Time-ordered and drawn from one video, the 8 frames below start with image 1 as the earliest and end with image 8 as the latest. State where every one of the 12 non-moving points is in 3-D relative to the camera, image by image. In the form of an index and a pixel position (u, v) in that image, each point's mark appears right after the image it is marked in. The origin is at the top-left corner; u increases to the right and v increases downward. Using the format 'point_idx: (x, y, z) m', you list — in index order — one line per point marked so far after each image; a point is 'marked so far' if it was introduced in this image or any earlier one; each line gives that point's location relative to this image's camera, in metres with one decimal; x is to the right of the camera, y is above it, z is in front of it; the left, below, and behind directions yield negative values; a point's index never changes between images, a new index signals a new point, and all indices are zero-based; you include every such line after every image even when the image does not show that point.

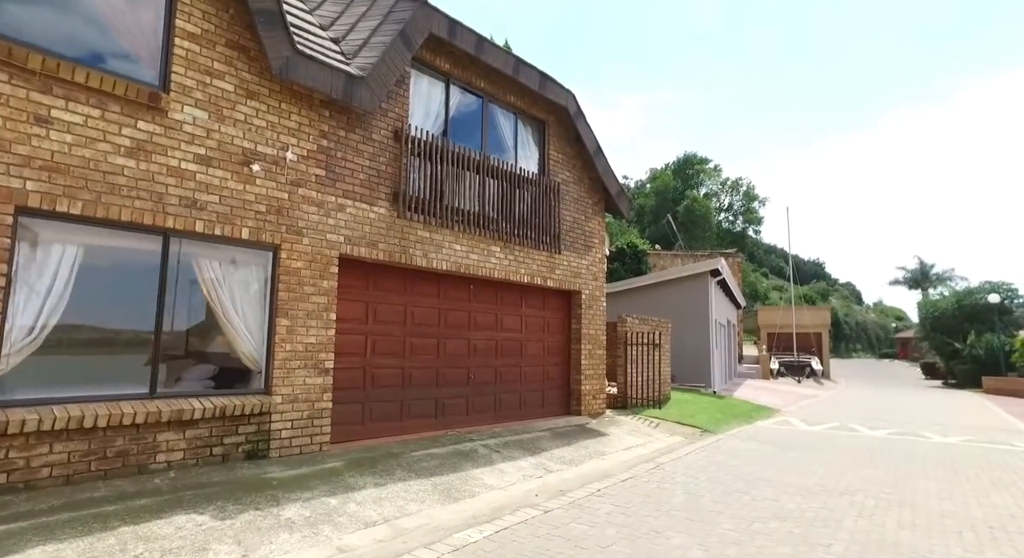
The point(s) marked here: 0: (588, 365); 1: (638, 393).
0: (+1.4, -1.6, +9.7) m
1: (+2.6, -2.5, +11.0) m
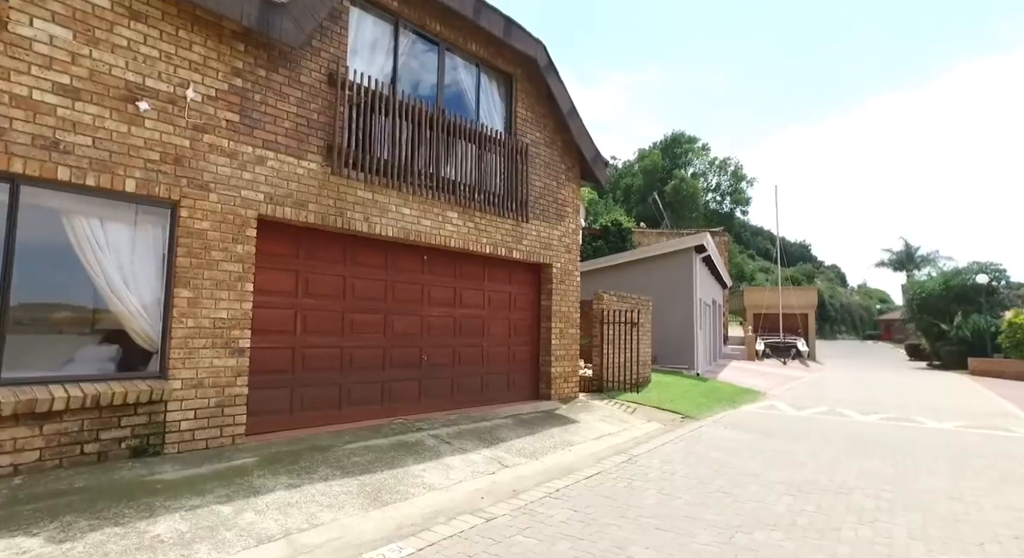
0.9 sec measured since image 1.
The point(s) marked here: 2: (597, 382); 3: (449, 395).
0: (+0.8, -1.2, +8.9) m
1: (+2.0, -2.0, +10.3) m
2: (+1.7, -2.1, +10.1) m
3: (-0.9, -1.7, +7.3) m
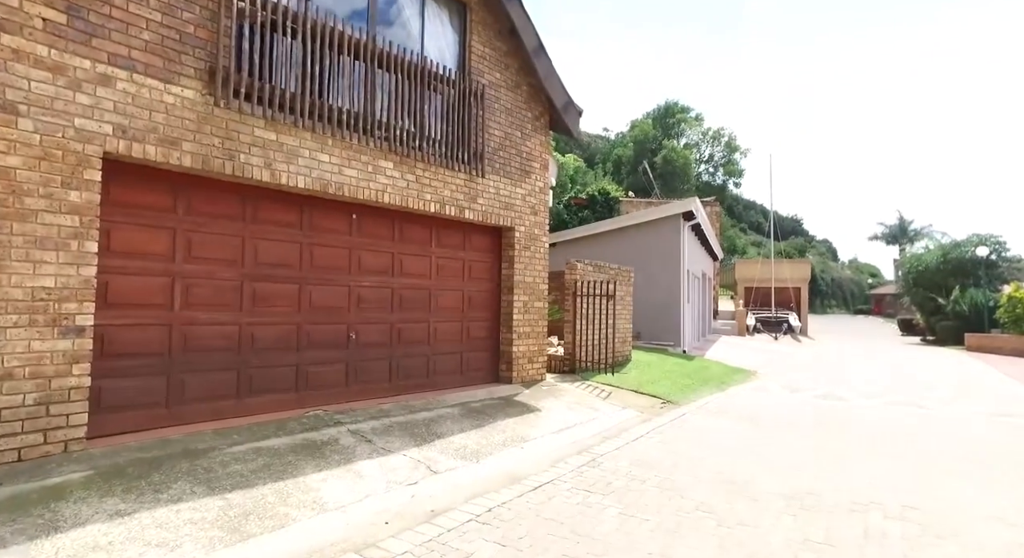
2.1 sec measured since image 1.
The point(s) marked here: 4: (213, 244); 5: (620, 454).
0: (+0.1, -0.7, +7.8) m
1: (+1.3, -1.4, +9.3) m
2: (+1.0, -1.5, +9.1) m
3: (-1.5, -1.2, +6.2) m
4: (-2.8, +0.3, +4.8) m
5: (+1.1, -1.8, +5.2) m
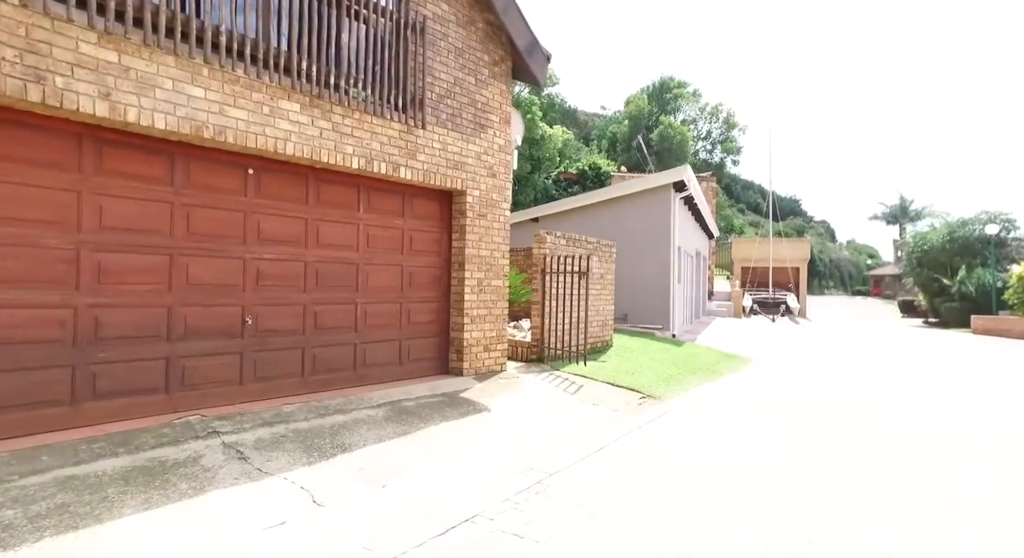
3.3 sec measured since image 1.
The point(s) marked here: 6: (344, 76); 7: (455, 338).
0: (-0.5, -0.3, +6.6) m
1: (+0.7, -1.0, +8.1) m
2: (+0.4, -1.1, +7.9) m
3: (-2.1, -1.0, +5.1) m
4: (-3.4, +0.6, +3.6) m
5: (+0.5, -1.6, +4.1) m
6: (-1.7, +2.1, +5.1) m
7: (-0.8, -0.8, +6.6) m
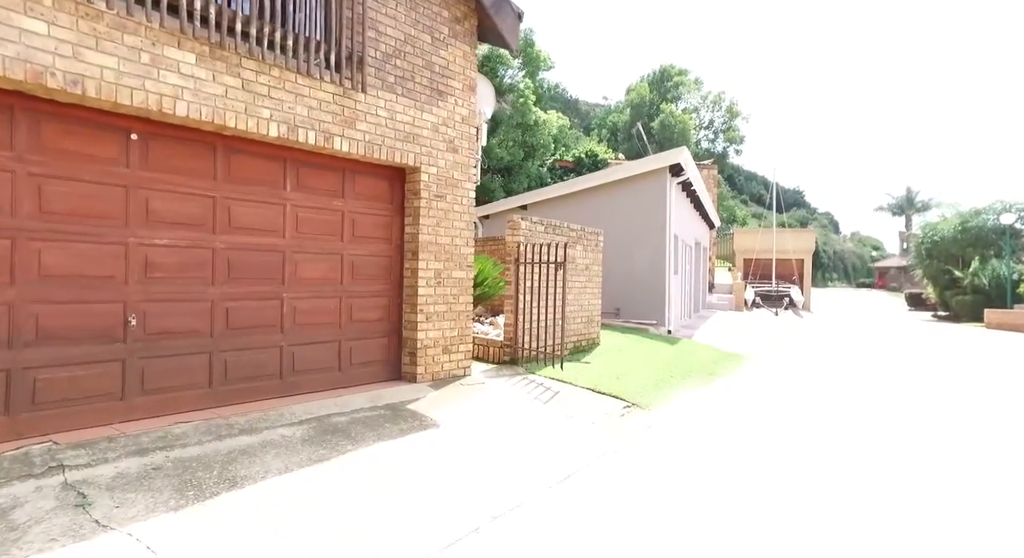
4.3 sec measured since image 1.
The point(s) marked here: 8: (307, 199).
0: (-0.9, -0.2, +5.7) m
1: (+0.3, -0.9, +7.3) m
2: (0.0, -1.0, +7.1) m
3: (-2.6, -0.9, +4.2) m
4: (-3.9, +0.6, +2.7) m
5: (+0.1, -1.5, +3.2) m
6: (-2.1, +2.1, +4.2) m
7: (-1.2, -0.7, +5.7) m
8: (-2.0, +0.8, +4.9) m
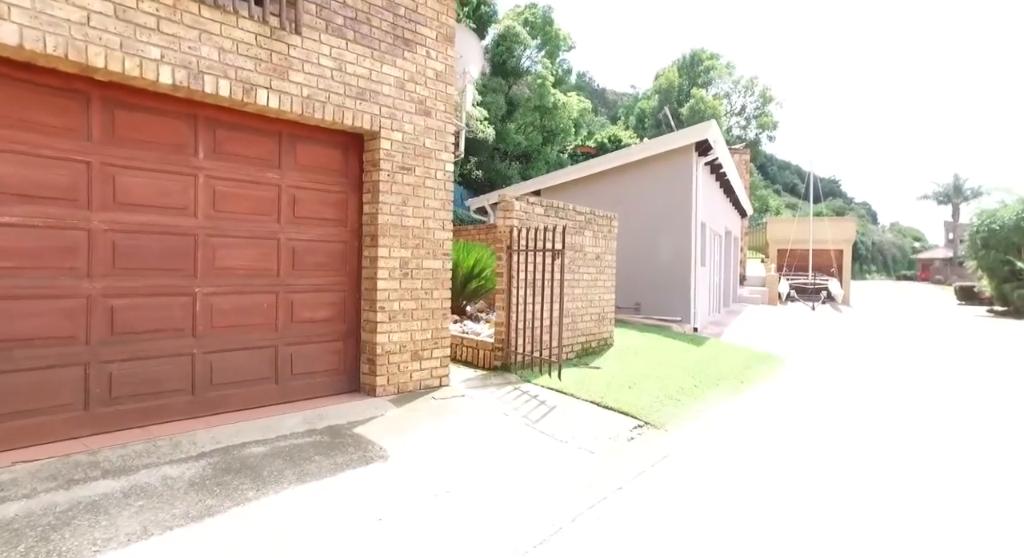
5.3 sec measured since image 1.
0: (-1.1, -0.1, +4.7) m
1: (+0.2, -0.8, +6.2) m
2: (-0.1, -0.9, +6.0) m
3: (-2.8, -0.8, +3.3) m
4: (-4.2, +0.7, +1.8) m
5: (-0.2, -1.5, +2.2) m
6: (-2.4, +2.2, +3.2) m
7: (-1.3, -0.6, +4.7) m
8: (-2.2, +0.8, +3.9) m
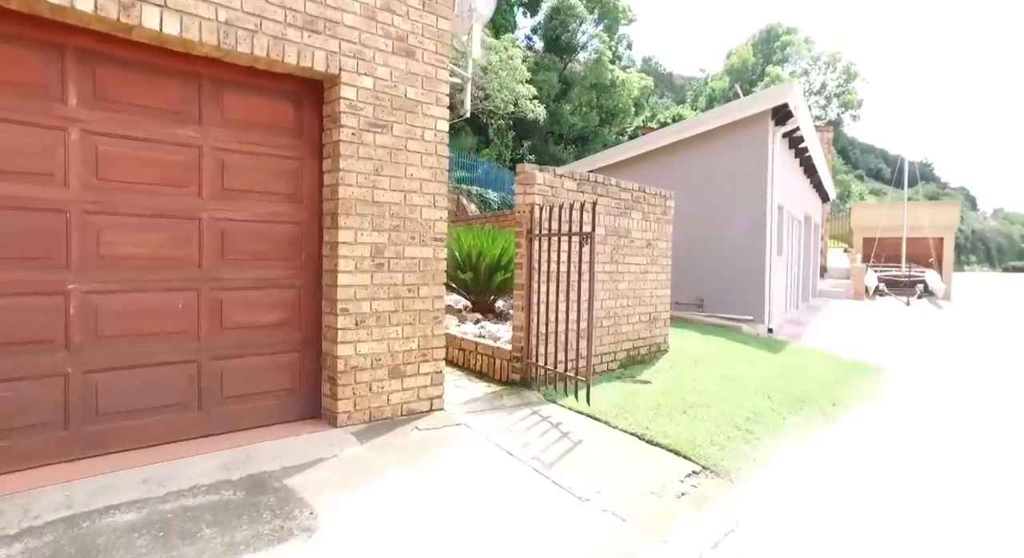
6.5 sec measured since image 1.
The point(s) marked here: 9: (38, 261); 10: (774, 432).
0: (-1.0, -0.1, +3.6) m
1: (+0.4, -0.7, +4.9) m
2: (+0.1, -0.8, +4.8) m
3: (-2.9, -0.8, +2.3) m
4: (-4.5, +0.7, +1.0) m
5: (-0.4, -1.5, +1.0) m
6: (-2.5, +2.2, +2.2) m
7: (-1.3, -0.5, +3.6) m
8: (-2.2, +0.9, +2.8) m
9: (-2.5, +0.1, +2.6) m
10: (+2.6, -1.5, +4.7) m
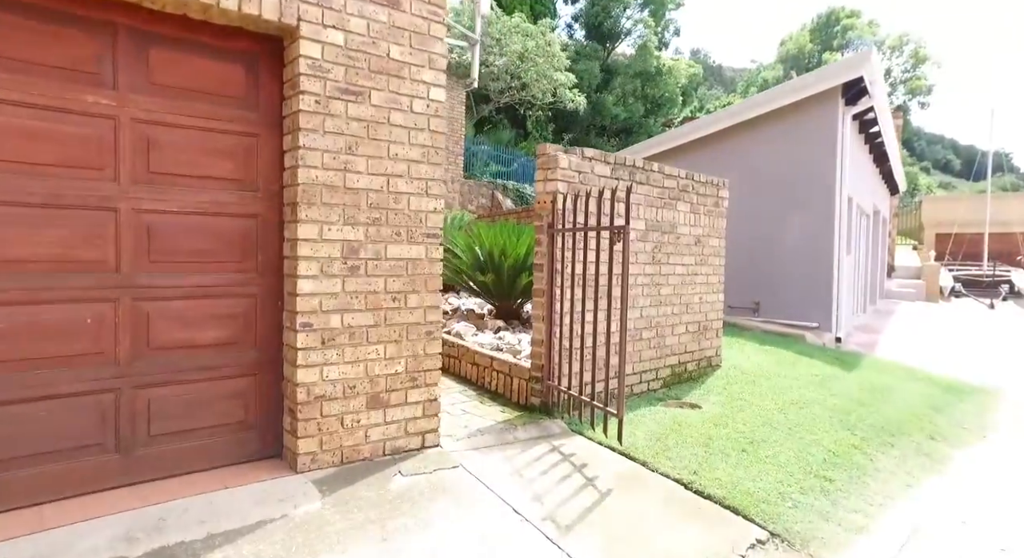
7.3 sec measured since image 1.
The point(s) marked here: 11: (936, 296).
0: (-1.0, -0.1, +2.8) m
1: (+0.6, -0.7, +4.0) m
2: (+0.2, -0.9, +3.9) m
3: (-3.0, -0.8, +1.8) m
4: (-4.6, +0.6, +0.6) m
5: (-0.6, -1.5, +0.2) m
6: (-2.6, +2.2, +1.5) m
7: (-1.3, -0.6, +2.9) m
8: (-2.2, +0.8, +2.2) m
9: (-2.5, +0.1, +2.0) m
10: (+2.7, -1.5, +3.7) m
11: (+16.1, -0.6, +19.1) m
